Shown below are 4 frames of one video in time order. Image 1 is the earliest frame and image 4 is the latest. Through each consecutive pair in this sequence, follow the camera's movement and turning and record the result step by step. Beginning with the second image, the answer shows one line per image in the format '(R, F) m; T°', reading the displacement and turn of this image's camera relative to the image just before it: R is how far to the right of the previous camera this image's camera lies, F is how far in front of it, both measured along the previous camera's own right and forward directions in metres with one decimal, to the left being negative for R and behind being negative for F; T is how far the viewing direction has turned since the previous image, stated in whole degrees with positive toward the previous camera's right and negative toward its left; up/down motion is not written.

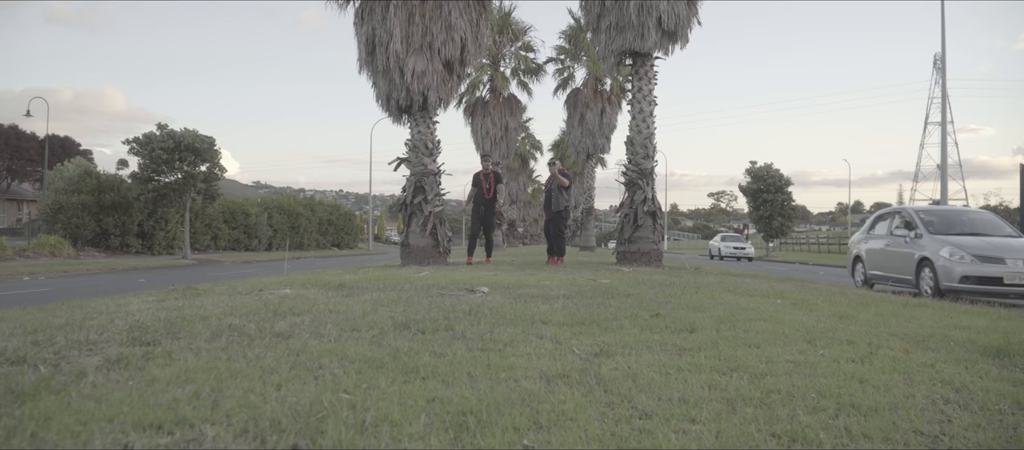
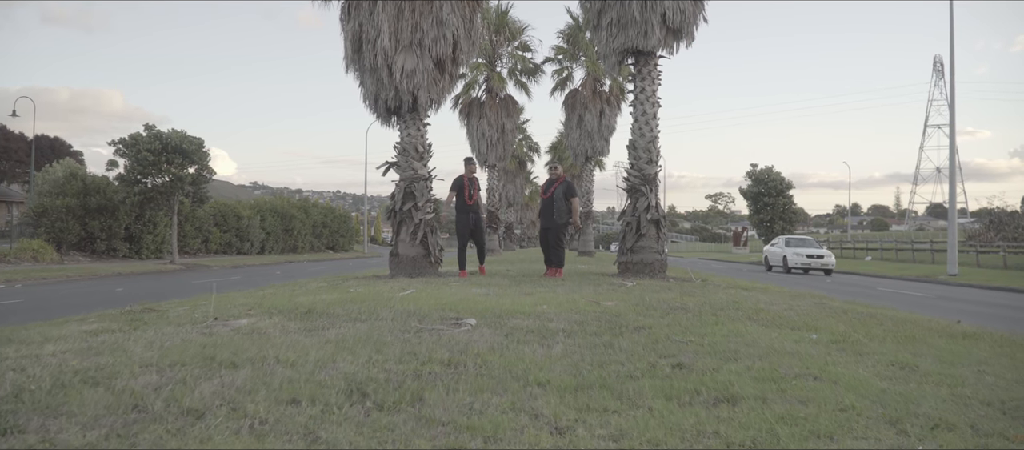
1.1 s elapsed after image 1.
(0.0, +0.7) m; 0°
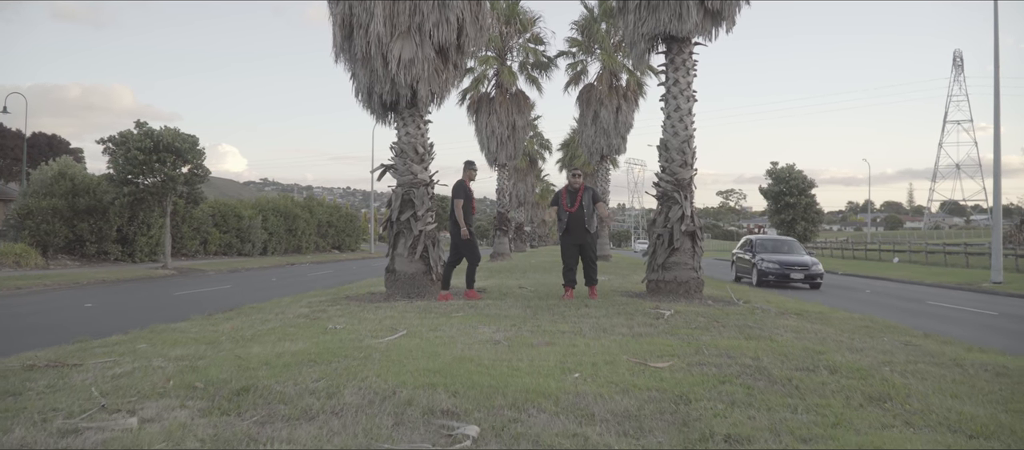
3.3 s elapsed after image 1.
(0.0, +1.6) m; -1°
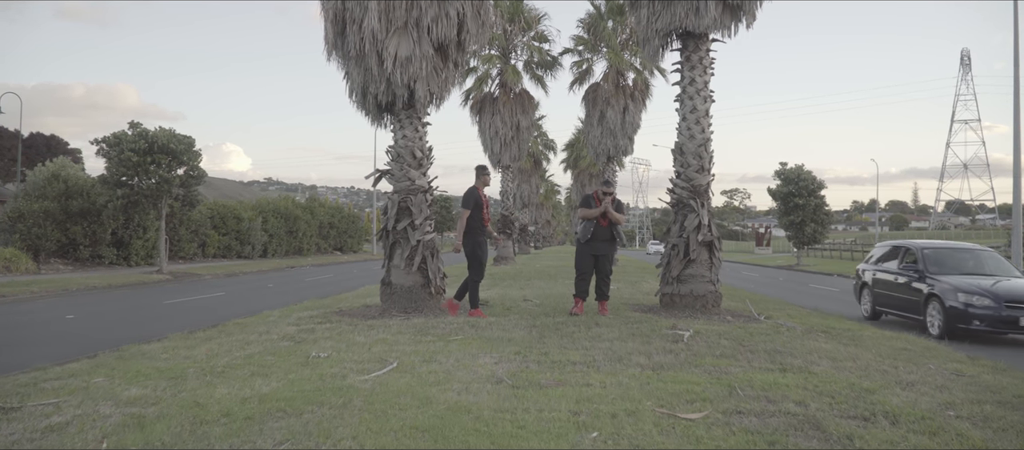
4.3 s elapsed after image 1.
(0.0, +0.7) m; 0°
